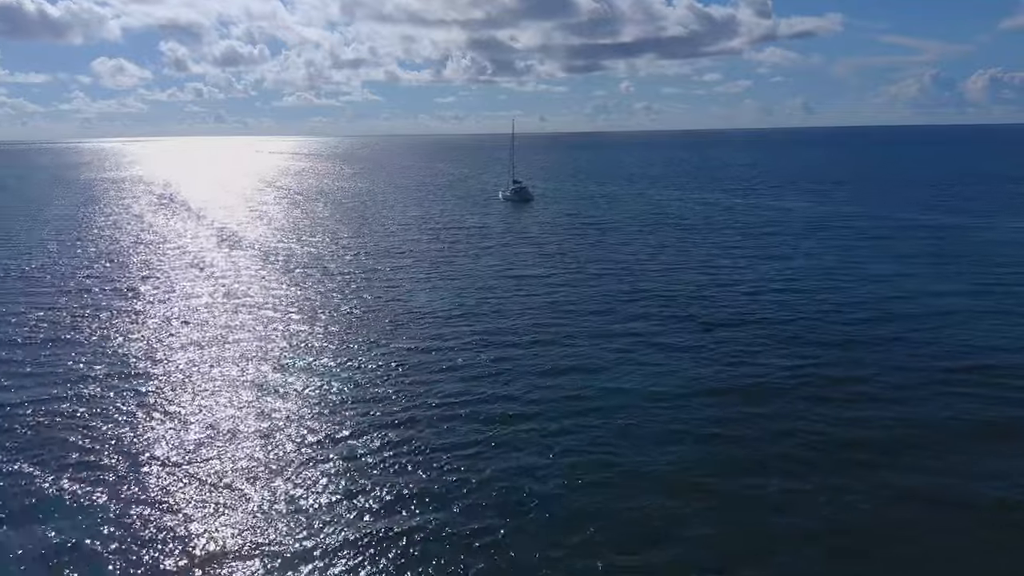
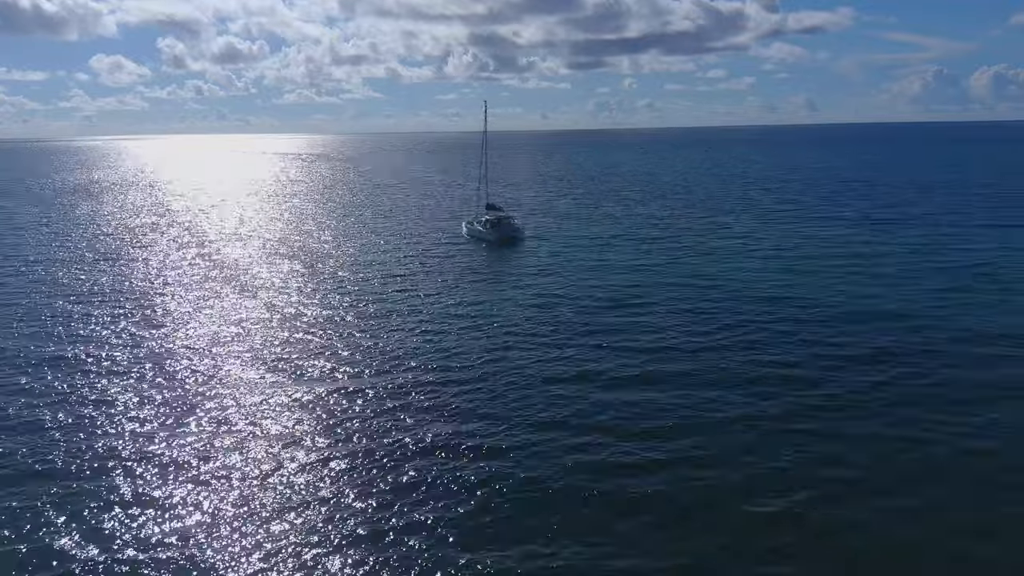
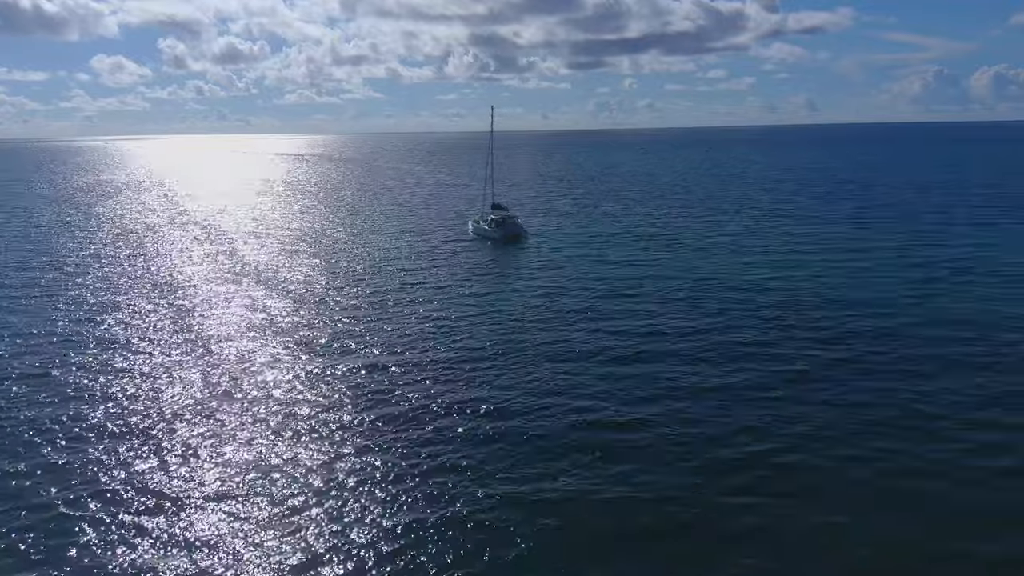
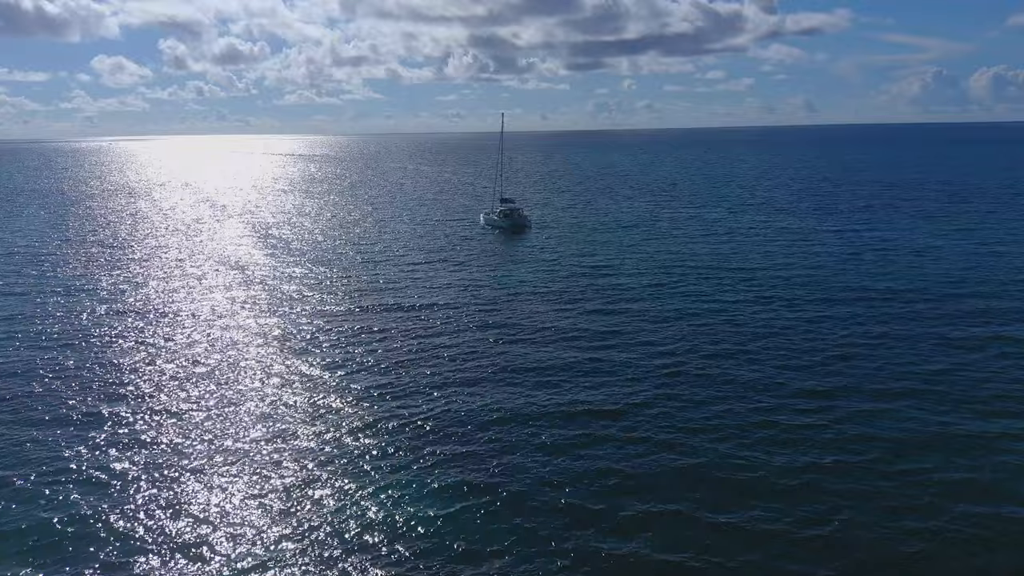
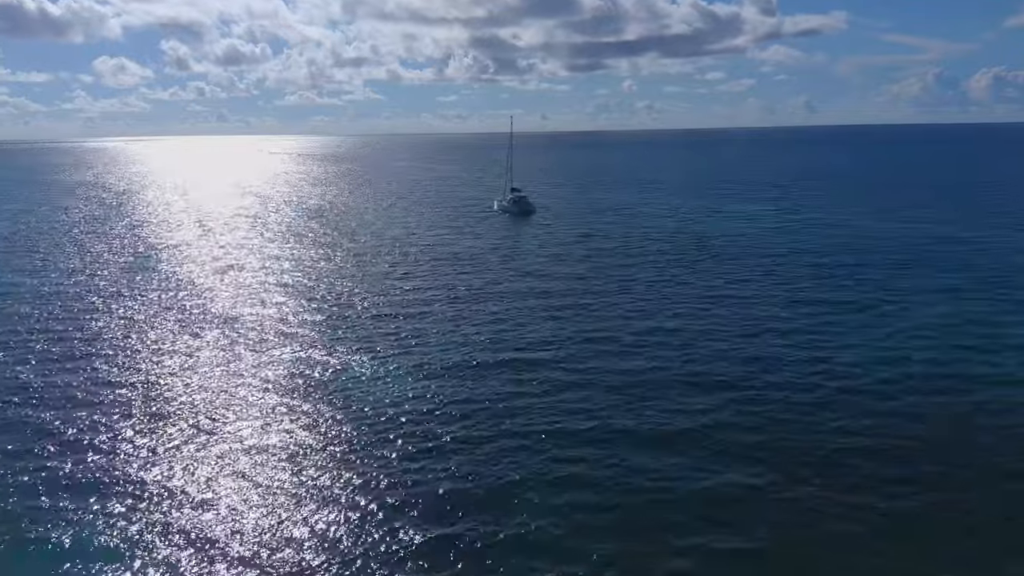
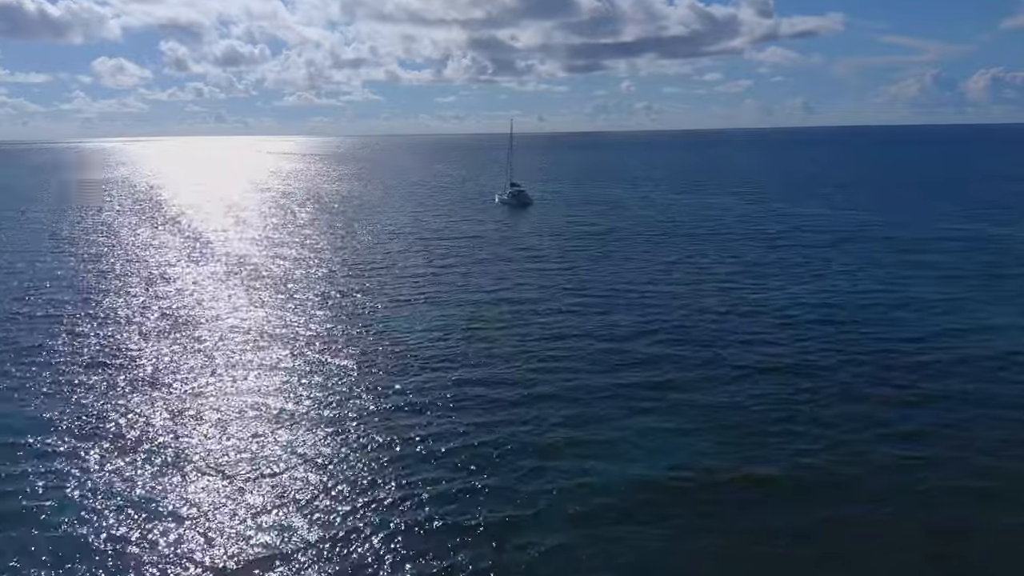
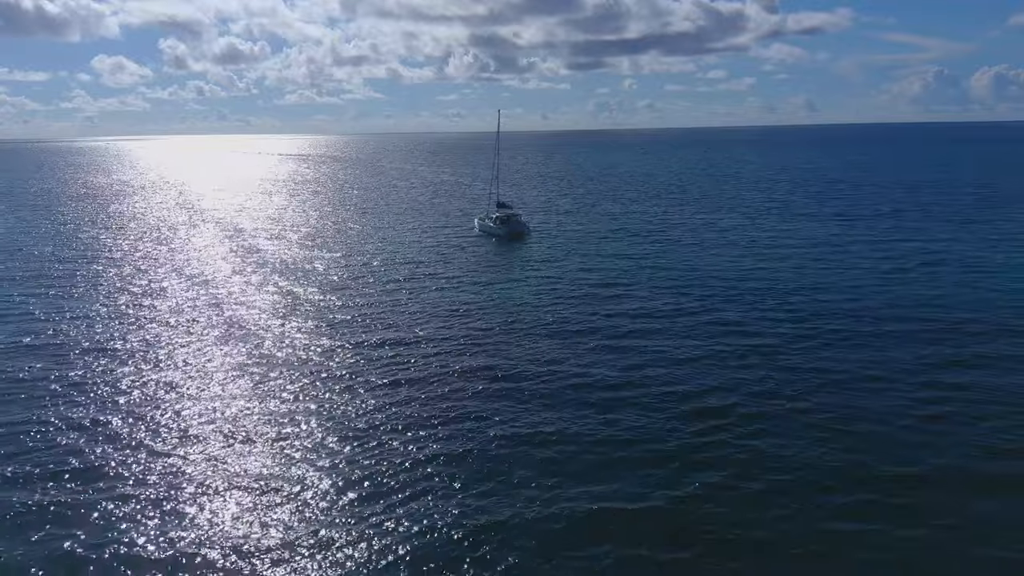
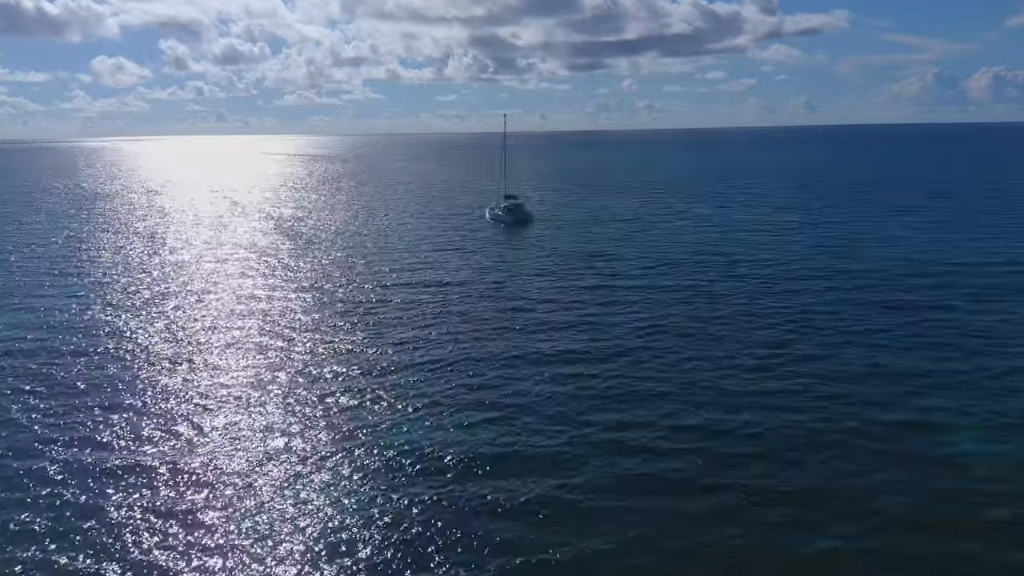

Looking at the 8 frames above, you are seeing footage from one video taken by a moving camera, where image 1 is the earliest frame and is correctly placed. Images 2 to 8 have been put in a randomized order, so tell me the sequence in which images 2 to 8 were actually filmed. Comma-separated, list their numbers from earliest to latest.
6, 5, 8, 4, 7, 3, 2
